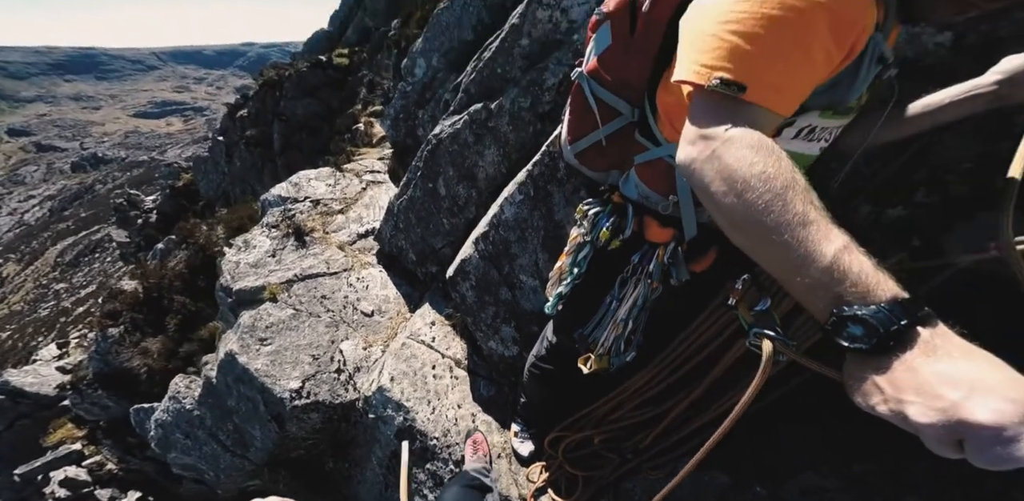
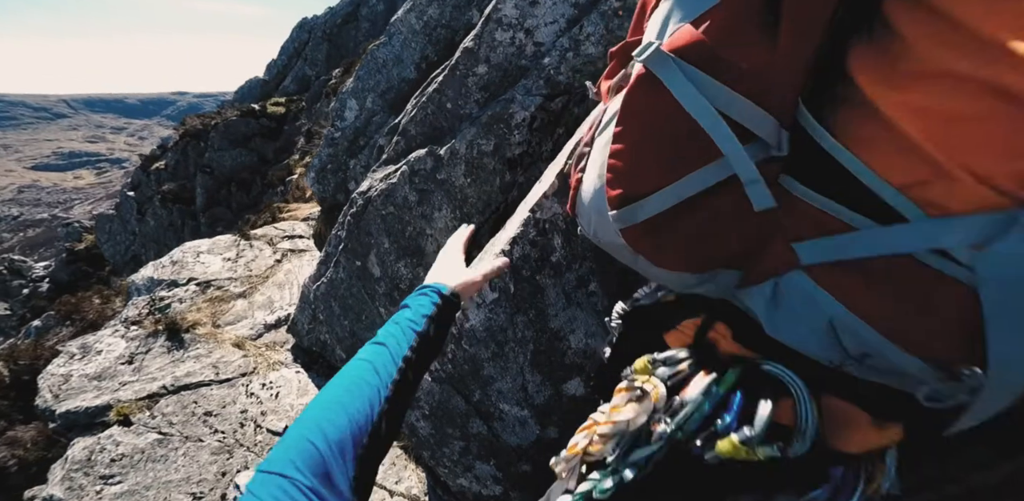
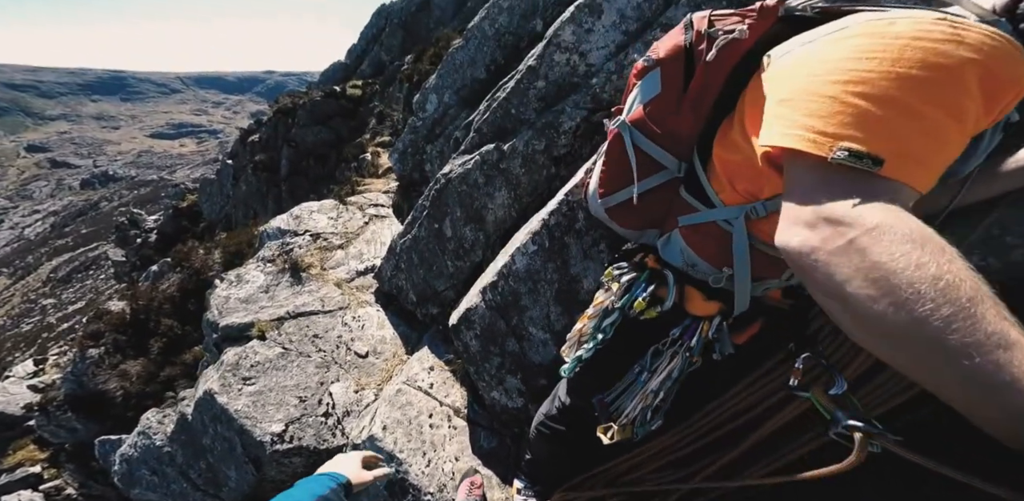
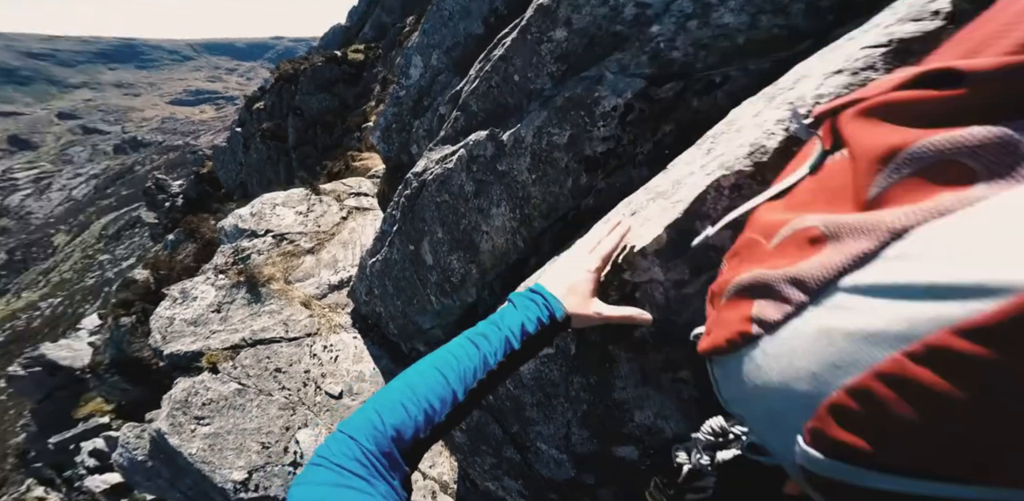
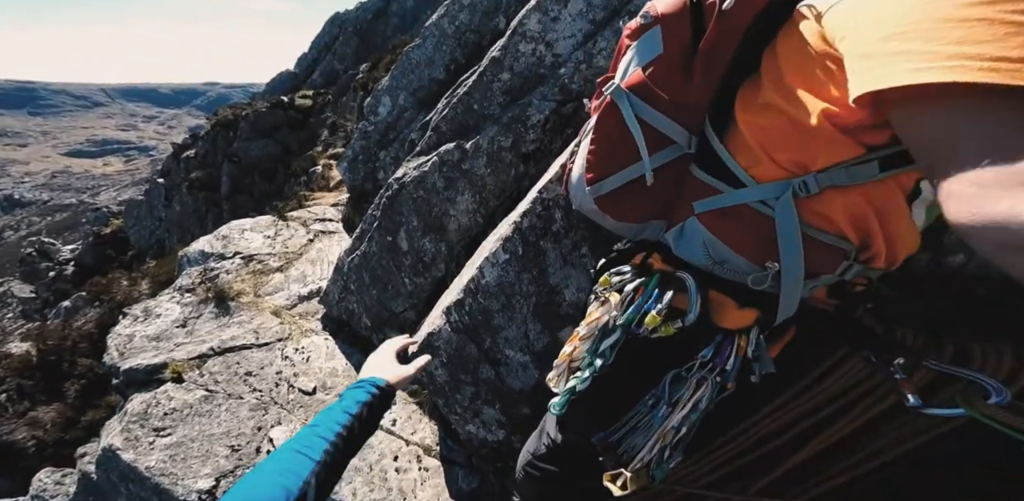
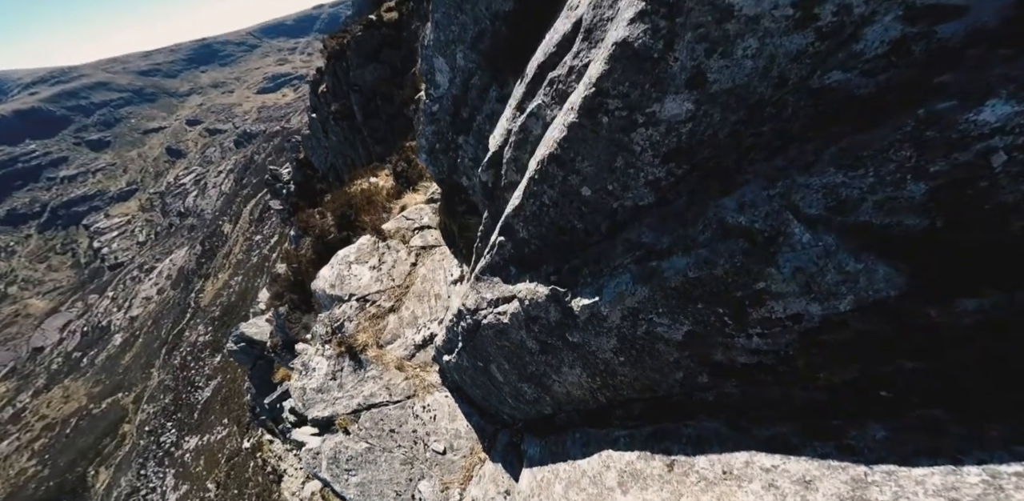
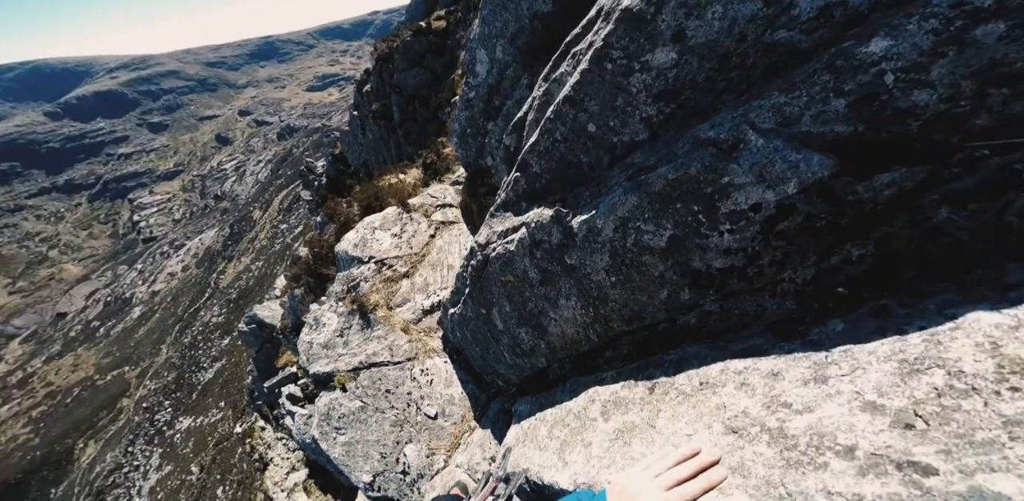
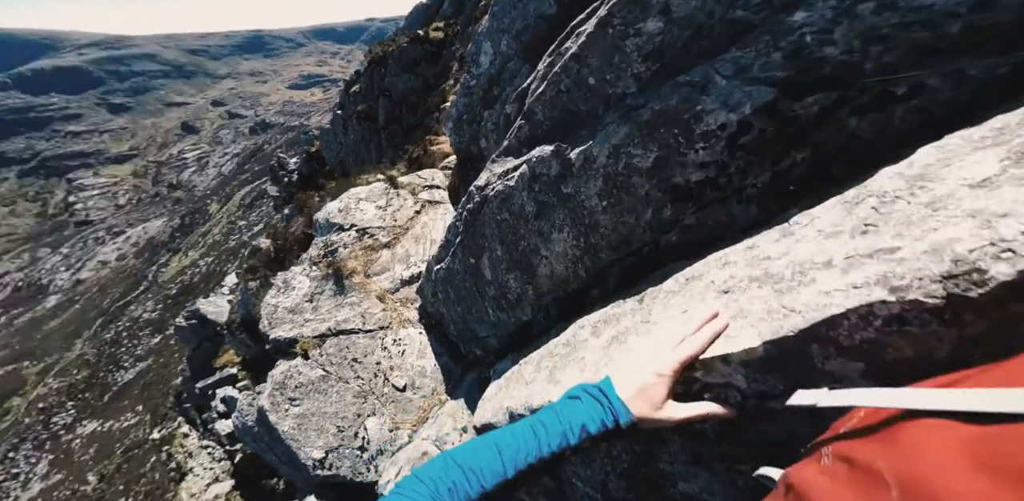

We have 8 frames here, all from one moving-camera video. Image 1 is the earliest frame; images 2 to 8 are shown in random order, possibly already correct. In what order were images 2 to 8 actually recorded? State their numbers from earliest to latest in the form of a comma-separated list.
3, 5, 2, 4, 8, 7, 6
